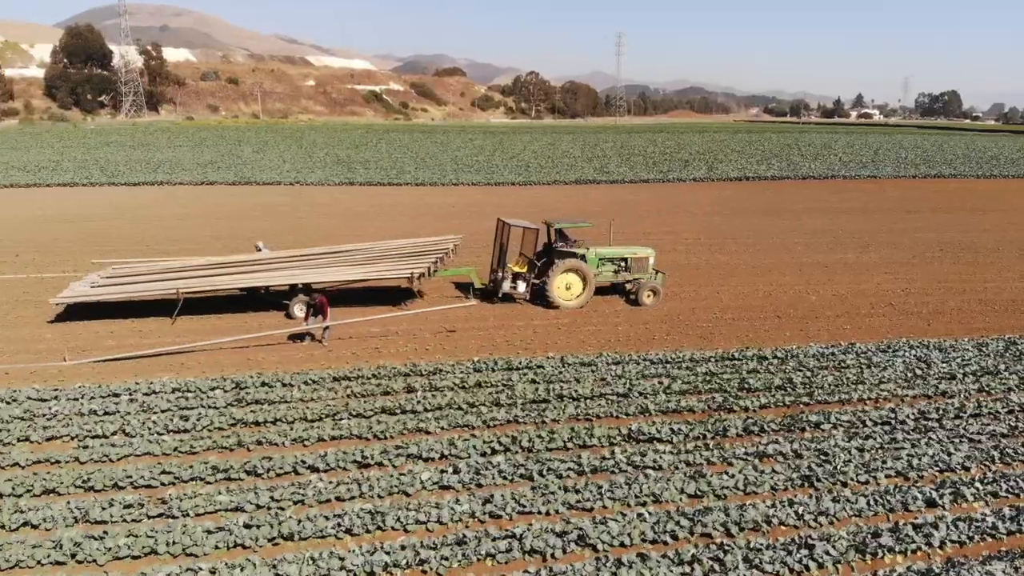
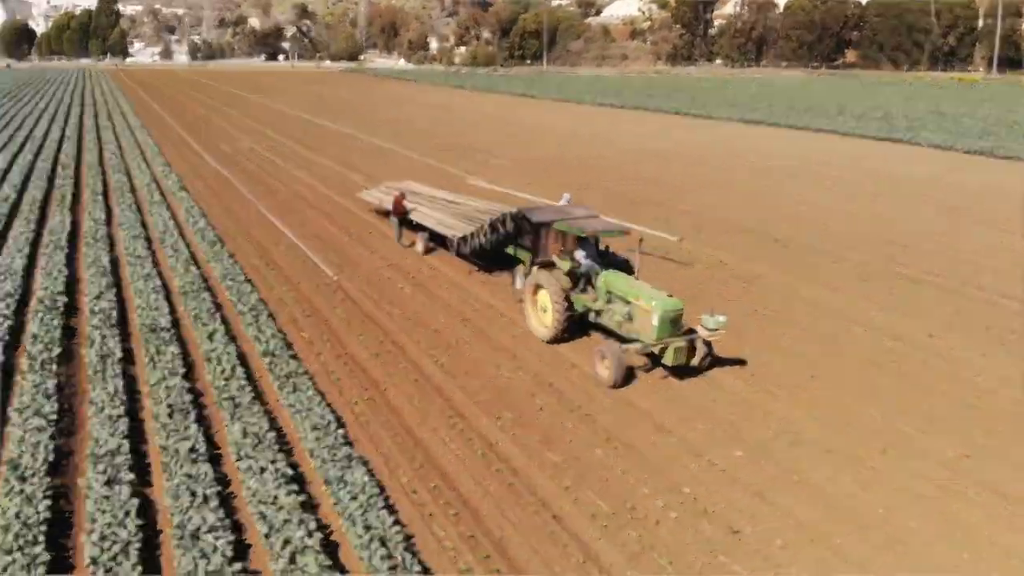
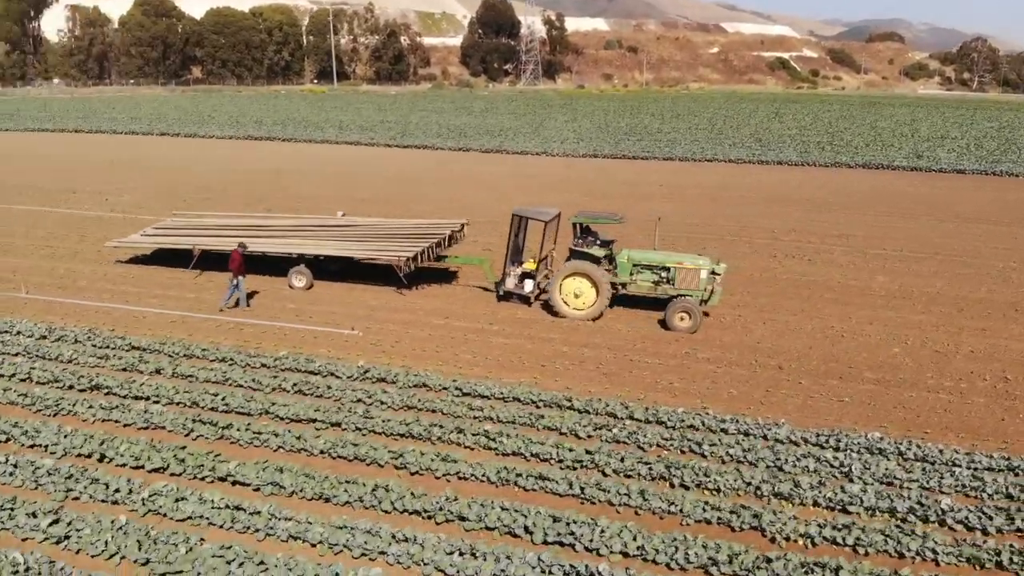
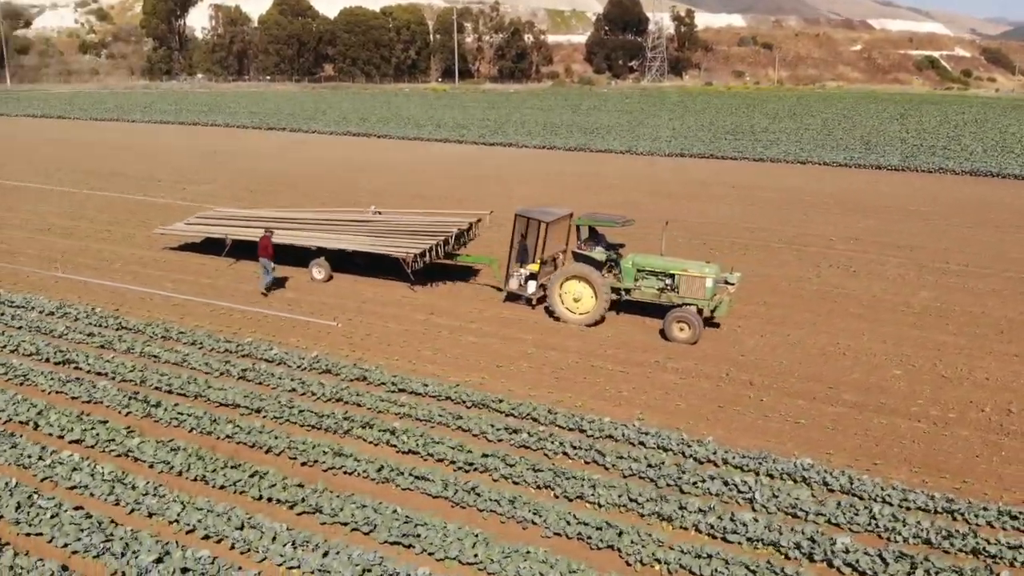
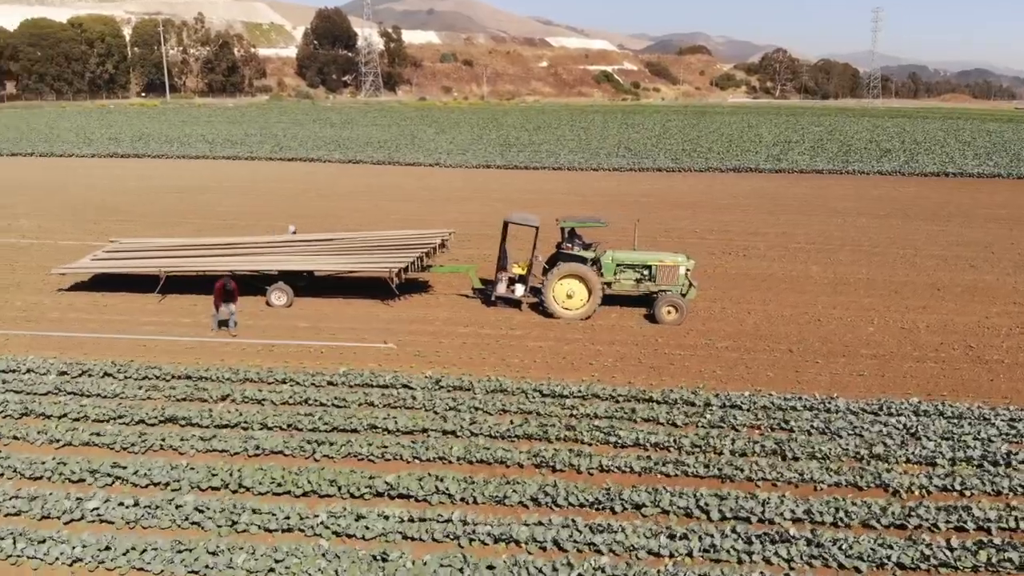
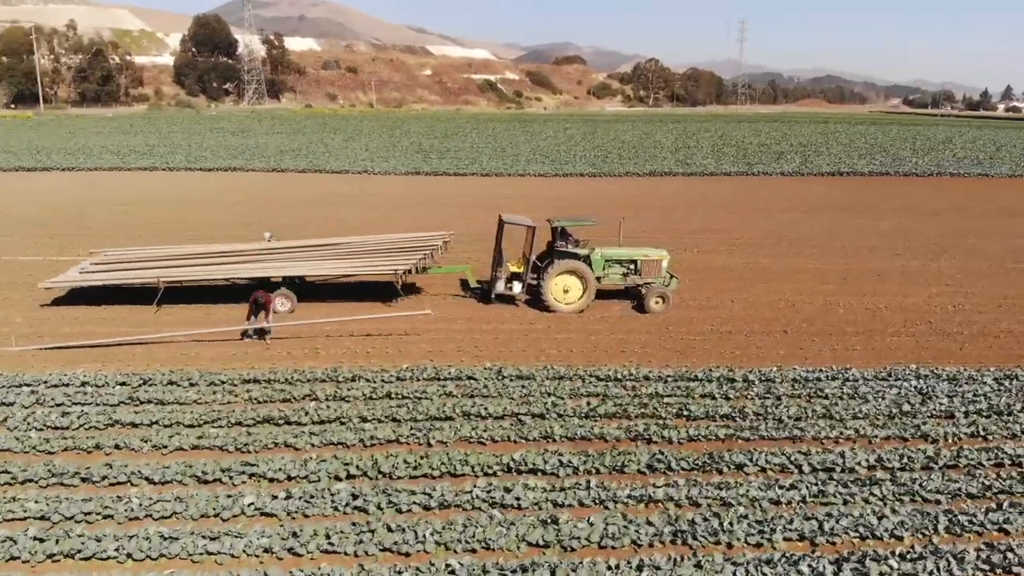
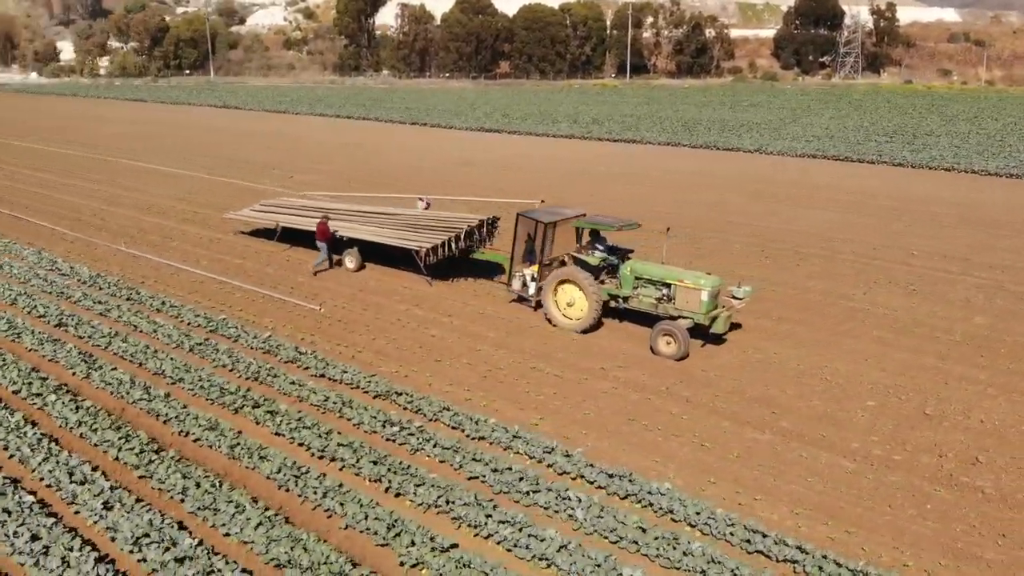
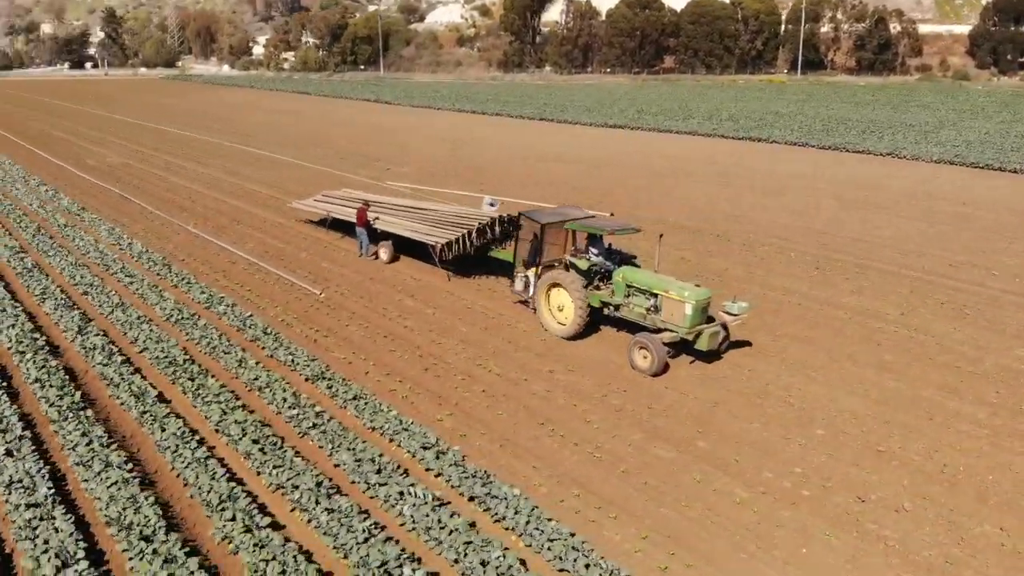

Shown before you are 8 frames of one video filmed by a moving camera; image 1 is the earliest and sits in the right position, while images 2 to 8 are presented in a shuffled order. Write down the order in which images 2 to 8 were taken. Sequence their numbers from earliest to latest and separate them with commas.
6, 5, 3, 4, 7, 8, 2
